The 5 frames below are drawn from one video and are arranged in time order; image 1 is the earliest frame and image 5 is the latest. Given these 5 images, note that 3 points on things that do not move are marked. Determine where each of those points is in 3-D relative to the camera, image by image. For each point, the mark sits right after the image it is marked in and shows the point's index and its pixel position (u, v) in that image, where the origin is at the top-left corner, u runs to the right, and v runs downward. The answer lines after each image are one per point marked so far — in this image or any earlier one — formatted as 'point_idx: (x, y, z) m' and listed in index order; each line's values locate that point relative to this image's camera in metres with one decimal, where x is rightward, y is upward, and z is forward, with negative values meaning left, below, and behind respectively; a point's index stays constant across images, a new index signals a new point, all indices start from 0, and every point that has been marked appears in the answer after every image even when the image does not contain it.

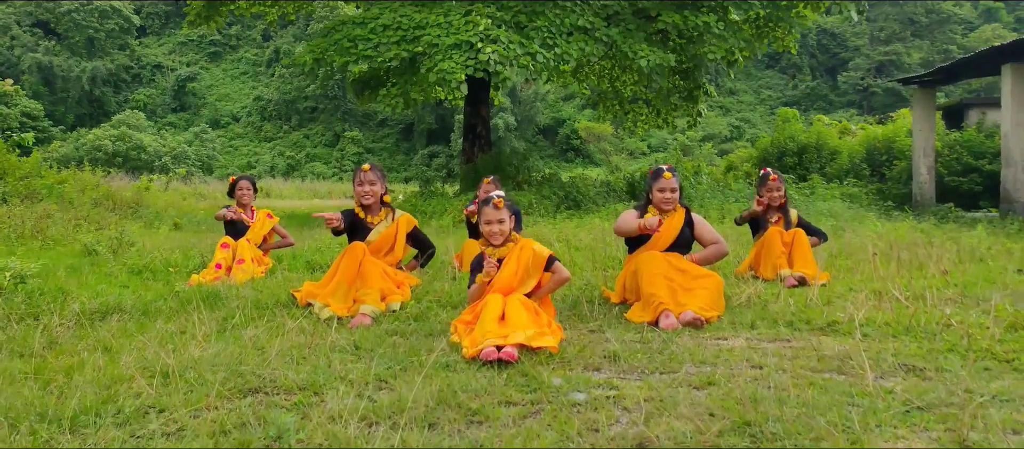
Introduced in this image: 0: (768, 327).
0: (+1.5, -0.6, +3.7) m
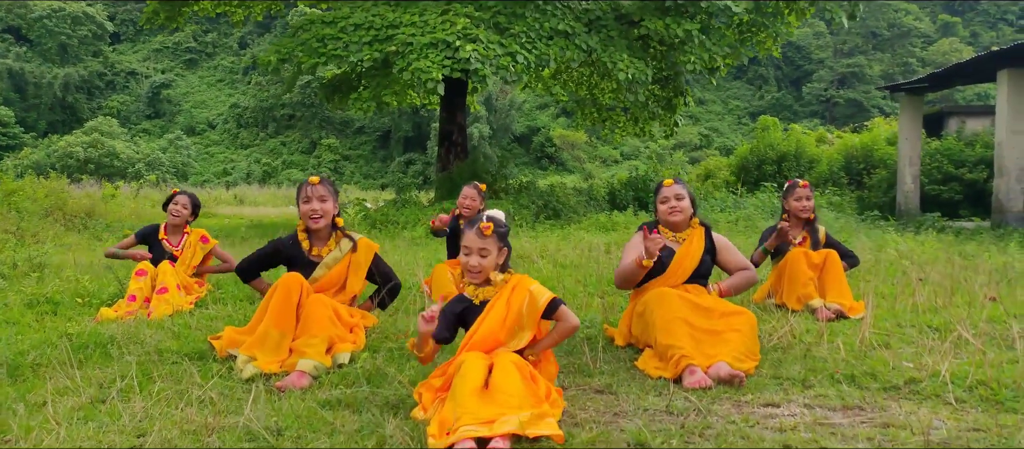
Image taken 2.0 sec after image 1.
0: (+1.5, -0.7, +2.8) m
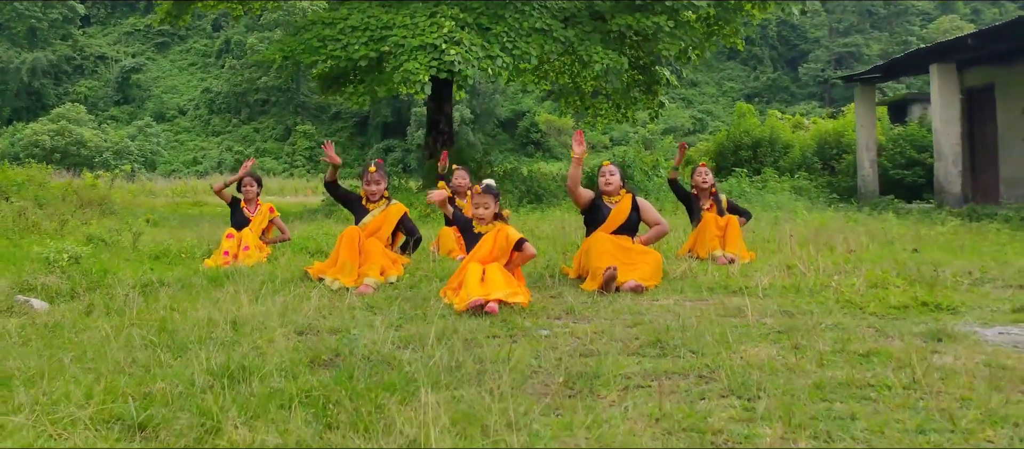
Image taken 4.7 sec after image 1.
0: (+1.4, -0.5, +4.6) m
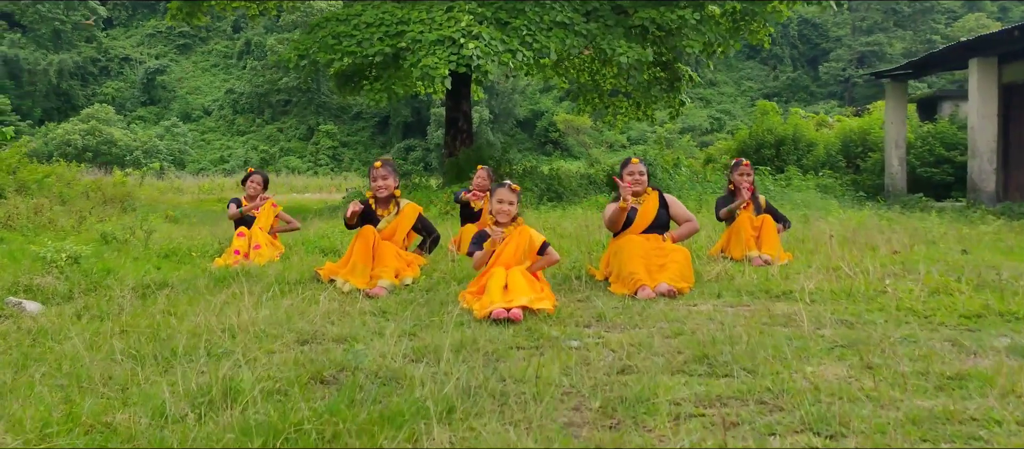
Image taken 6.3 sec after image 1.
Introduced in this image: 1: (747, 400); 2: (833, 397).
0: (+1.5, -0.5, +4.3) m
1: (+0.8, -0.6, +2.1) m
2: (+1.1, -0.6, +2.1) m
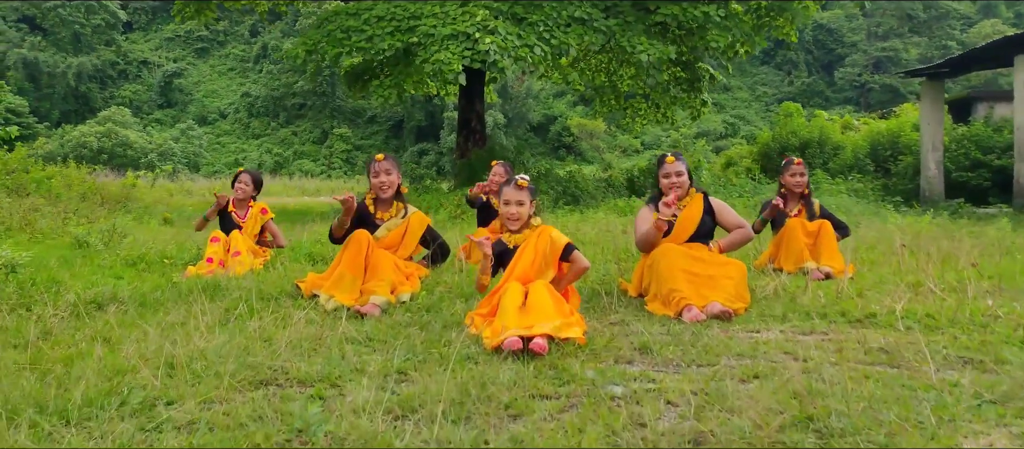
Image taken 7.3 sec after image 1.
0: (+1.6, -0.5, +3.5) m
1: (+0.9, -0.6, +1.4) m
2: (+1.1, -0.6, +1.3) m
